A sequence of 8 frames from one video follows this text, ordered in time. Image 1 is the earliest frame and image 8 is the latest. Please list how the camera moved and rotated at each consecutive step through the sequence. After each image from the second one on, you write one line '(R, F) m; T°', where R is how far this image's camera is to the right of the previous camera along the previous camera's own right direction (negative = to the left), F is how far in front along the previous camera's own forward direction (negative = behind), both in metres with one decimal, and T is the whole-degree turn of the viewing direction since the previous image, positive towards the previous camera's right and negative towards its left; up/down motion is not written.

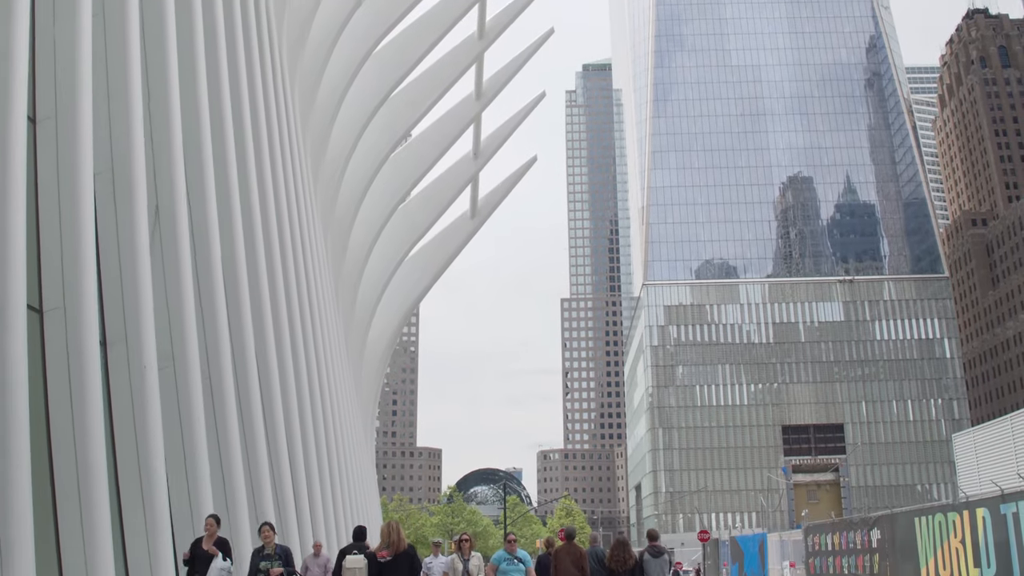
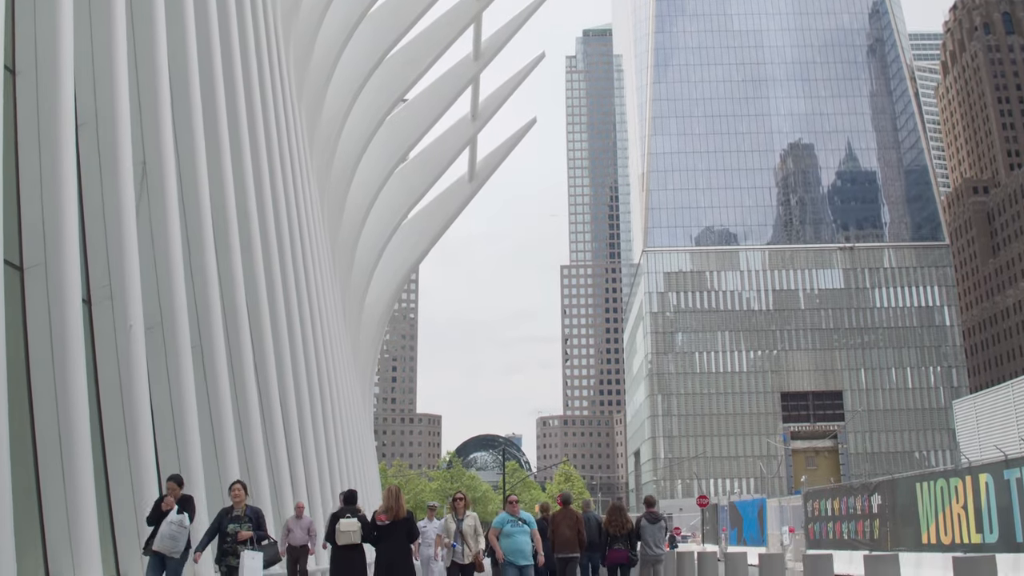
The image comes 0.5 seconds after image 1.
(0.0, +0.3) m; 0°
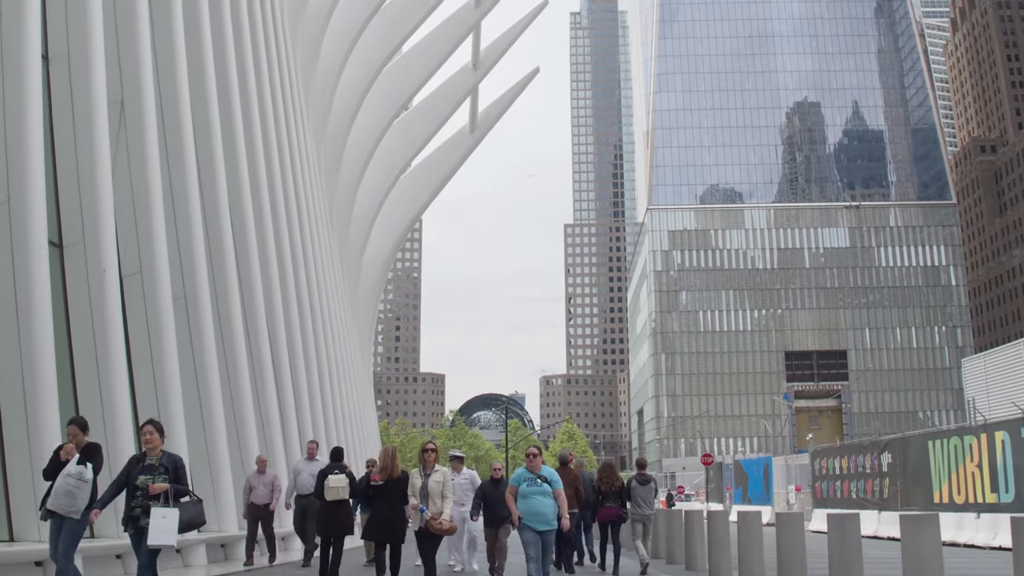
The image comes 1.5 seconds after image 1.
(0.0, +0.7) m; 0°
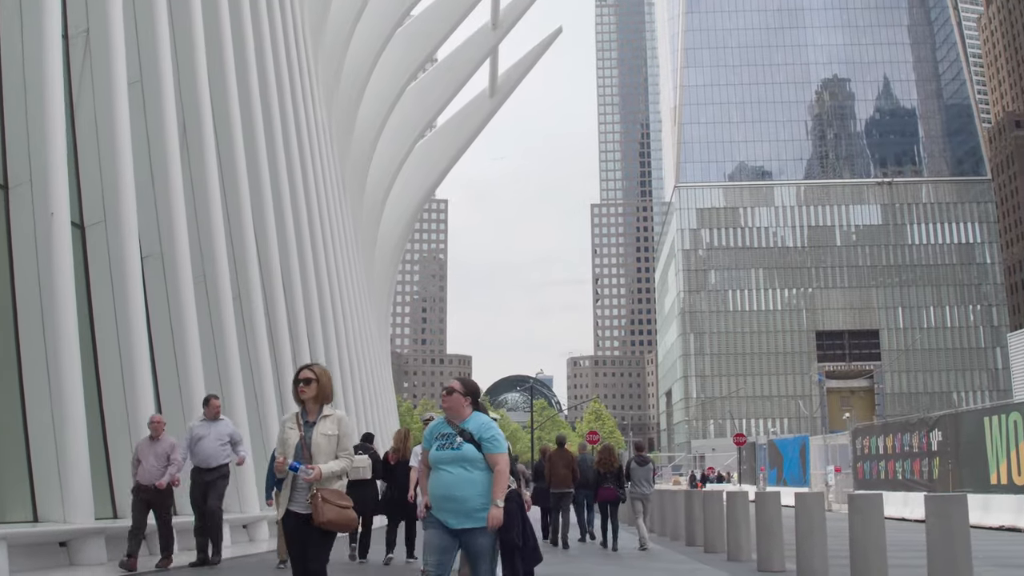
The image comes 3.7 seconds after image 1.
(+0.1, +1.5) m; -1°
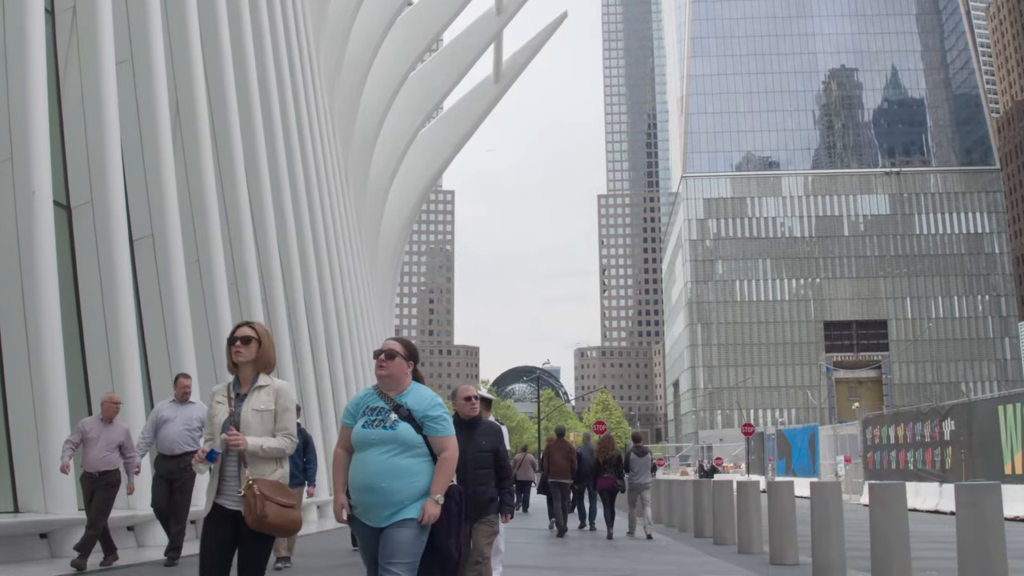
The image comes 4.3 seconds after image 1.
(0.0, +0.4) m; 0°
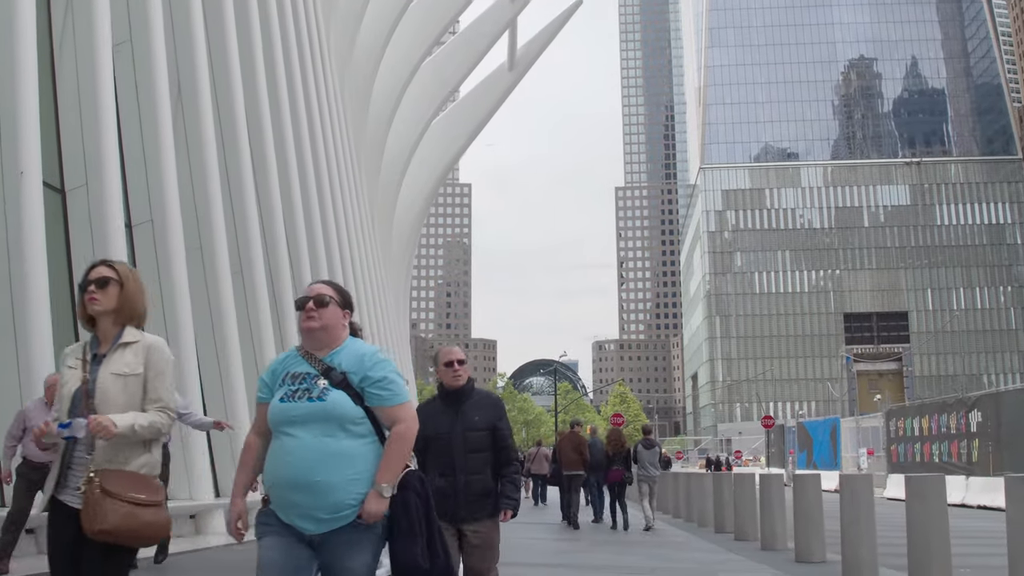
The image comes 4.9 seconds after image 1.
(+0.1, +0.4) m; -1°
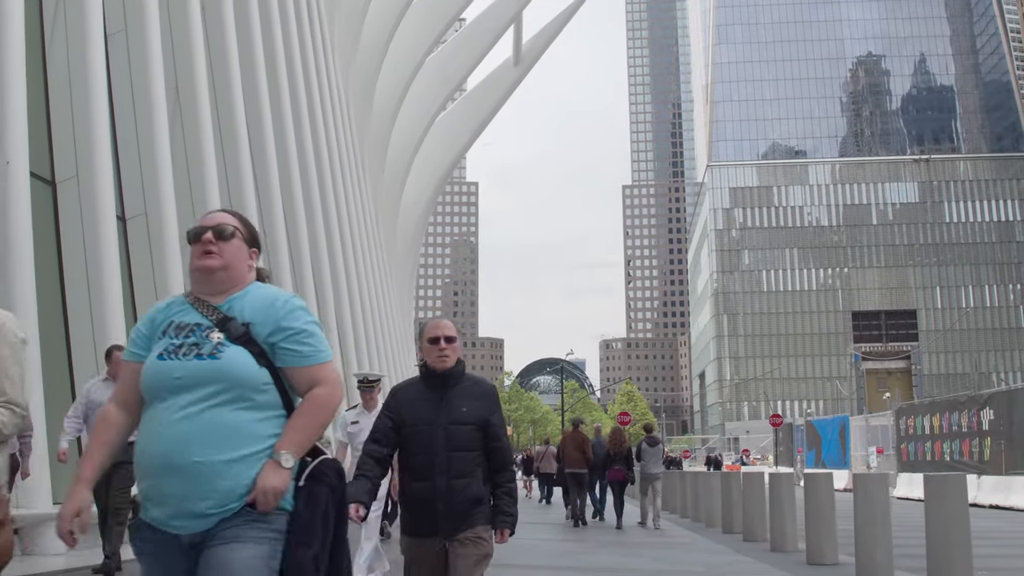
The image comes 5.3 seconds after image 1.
(0.0, +0.3) m; 0°
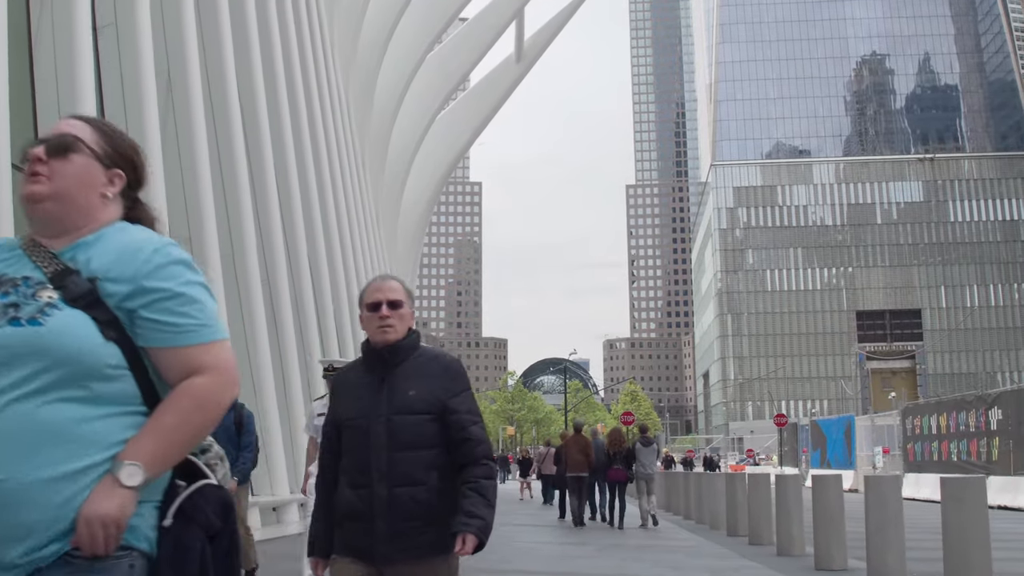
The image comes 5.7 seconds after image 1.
(0.0, +0.3) m; 0°
